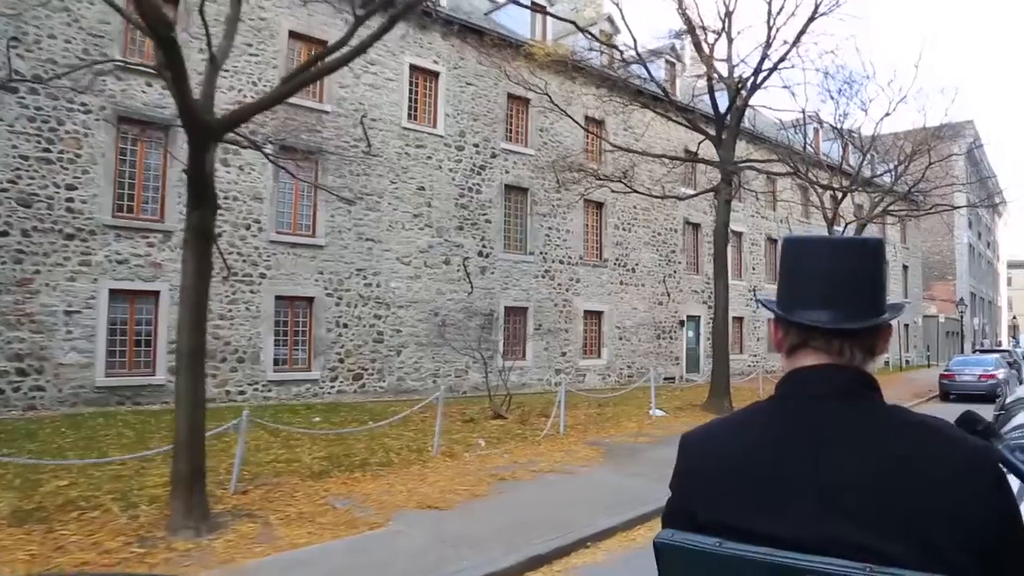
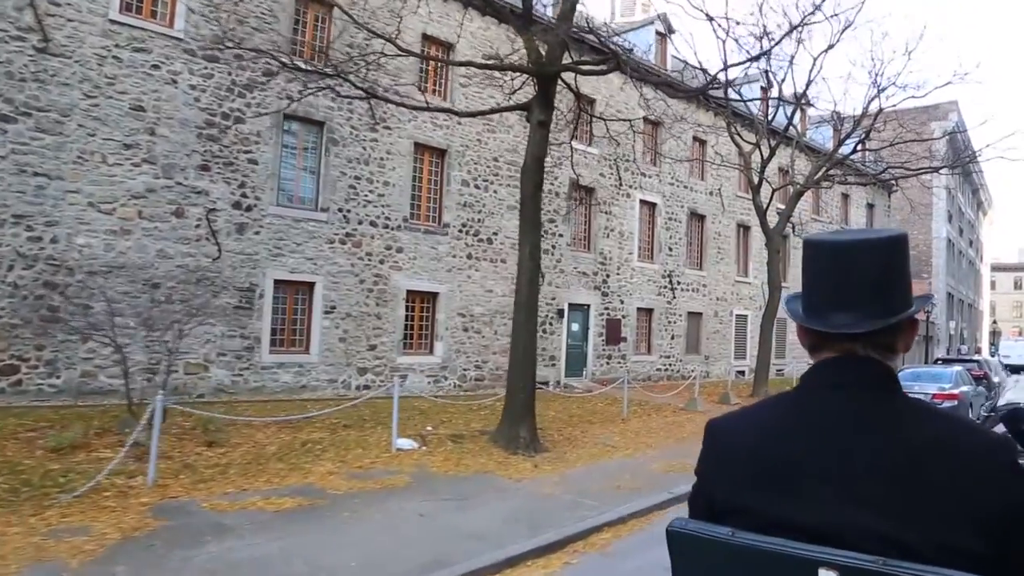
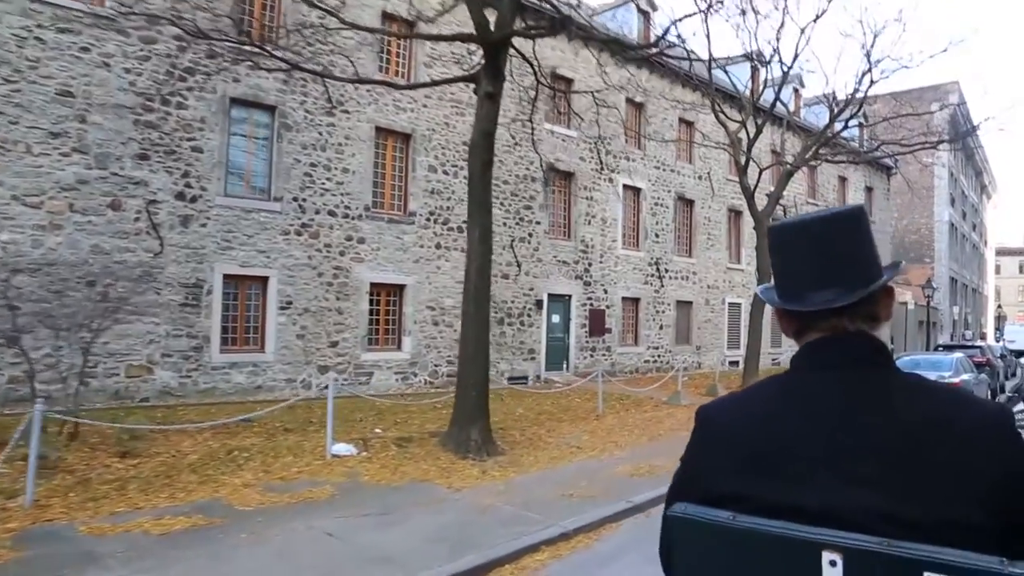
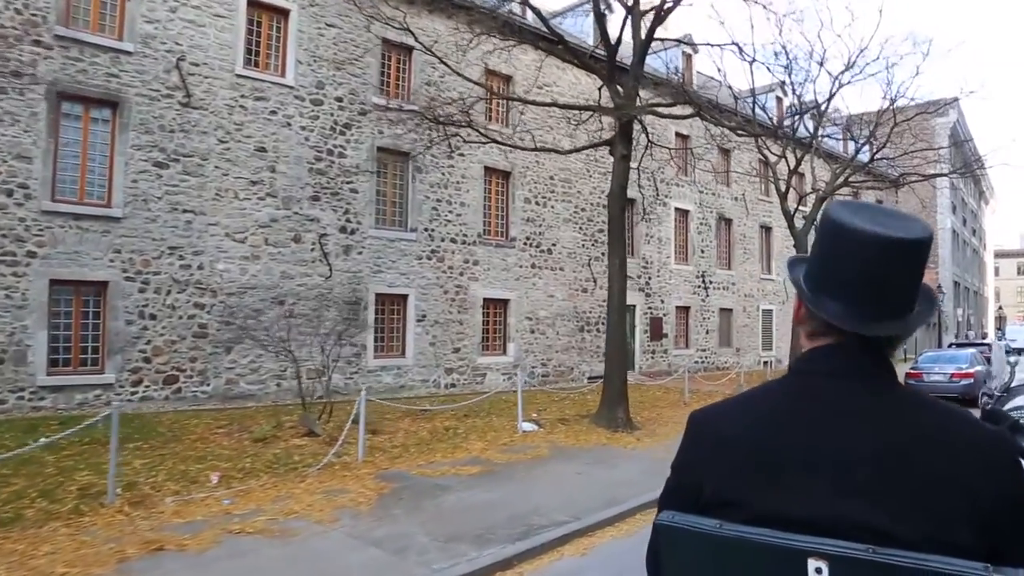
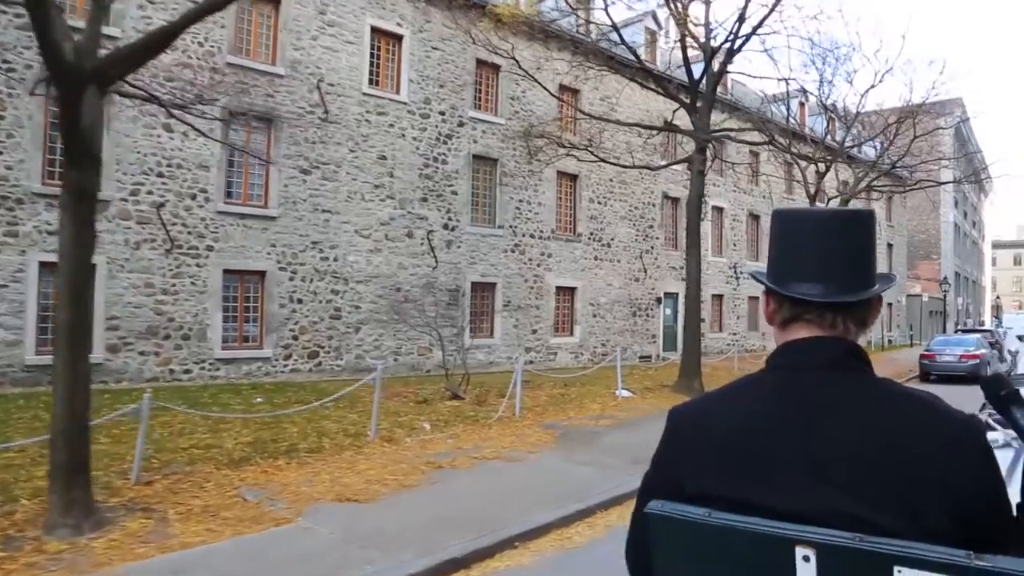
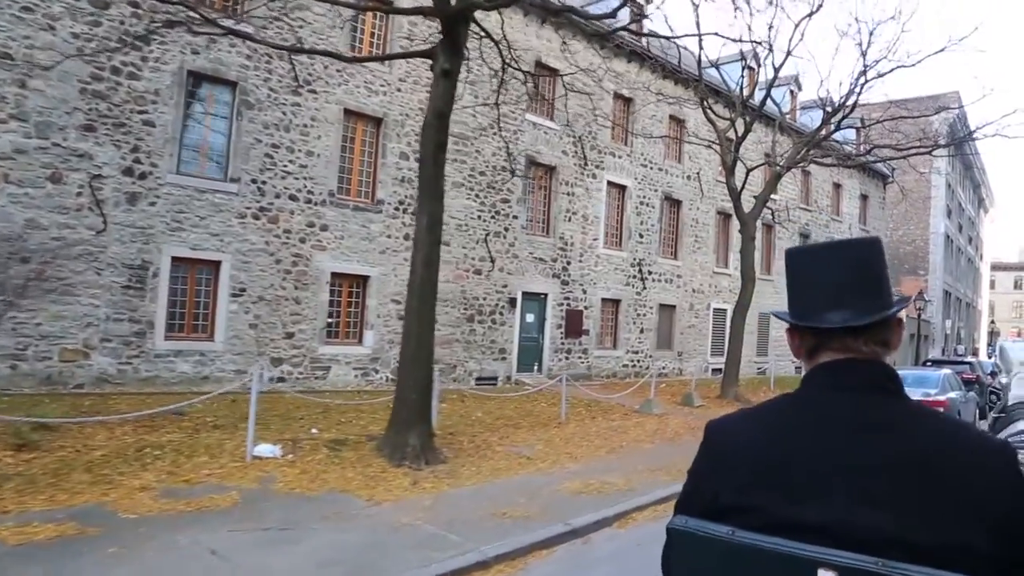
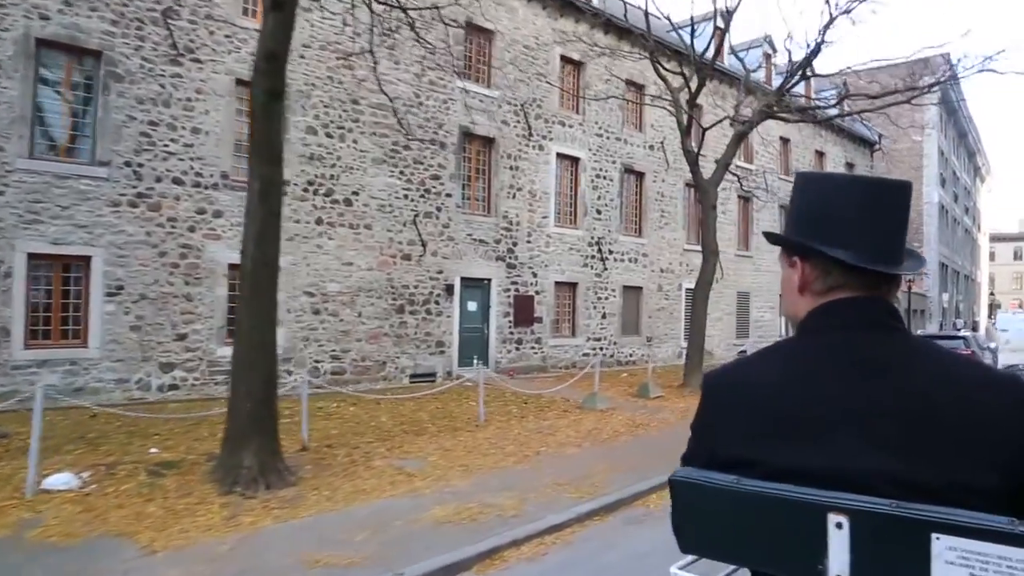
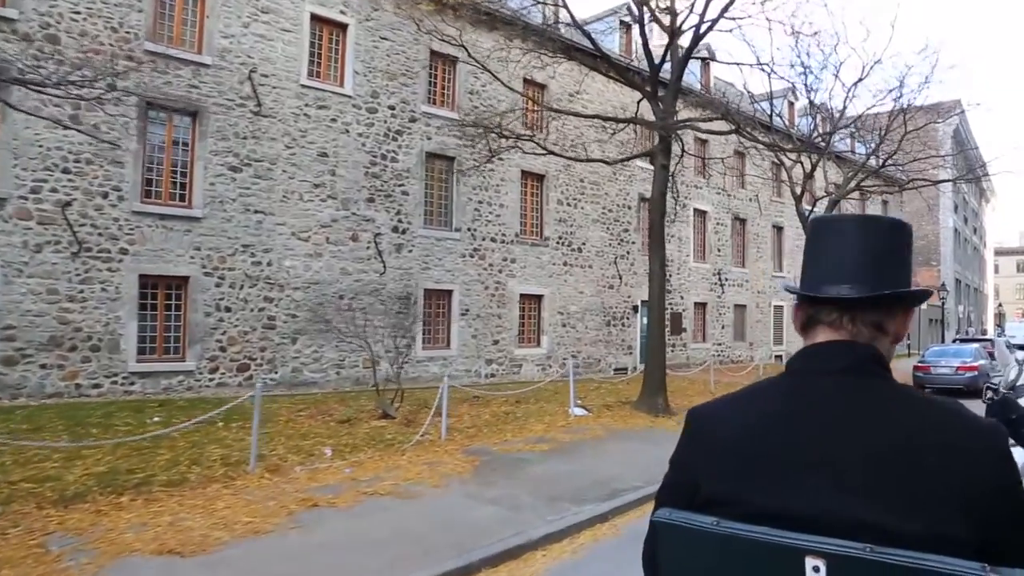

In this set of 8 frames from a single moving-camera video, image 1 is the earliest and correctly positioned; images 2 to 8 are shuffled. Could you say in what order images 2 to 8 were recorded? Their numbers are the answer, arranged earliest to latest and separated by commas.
5, 8, 4, 2, 3, 6, 7
